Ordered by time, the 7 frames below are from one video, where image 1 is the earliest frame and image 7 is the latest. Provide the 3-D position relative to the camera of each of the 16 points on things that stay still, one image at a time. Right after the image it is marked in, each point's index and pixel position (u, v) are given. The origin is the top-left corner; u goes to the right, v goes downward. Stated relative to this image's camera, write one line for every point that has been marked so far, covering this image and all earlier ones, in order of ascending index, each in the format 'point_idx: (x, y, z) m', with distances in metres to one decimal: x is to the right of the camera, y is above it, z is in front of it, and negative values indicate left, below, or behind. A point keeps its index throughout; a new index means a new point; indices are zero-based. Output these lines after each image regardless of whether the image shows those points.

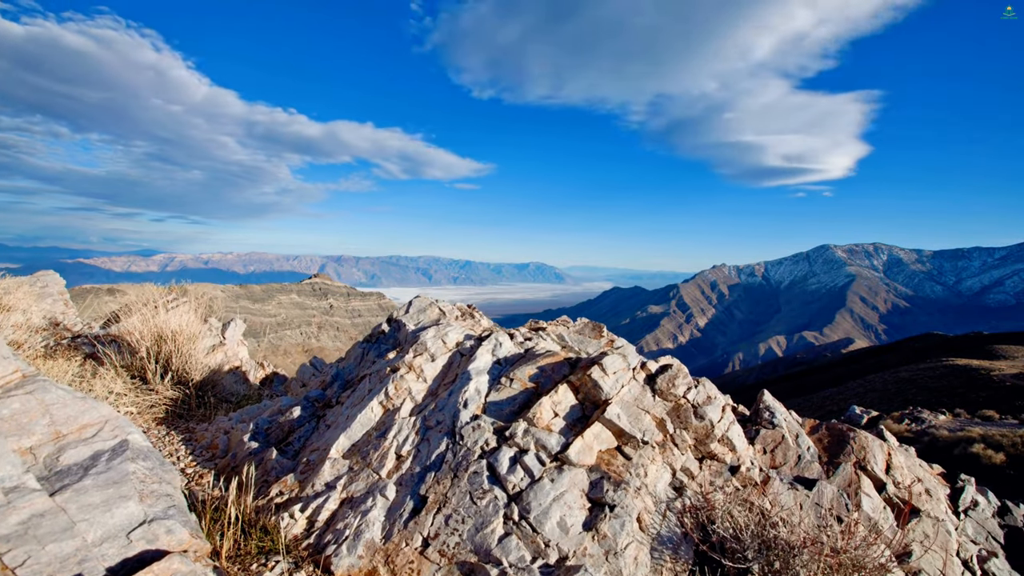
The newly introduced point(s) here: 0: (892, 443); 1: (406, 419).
0: (+7.8, -3.2, +9.0) m
1: (-1.6, -2.0, +6.6) m
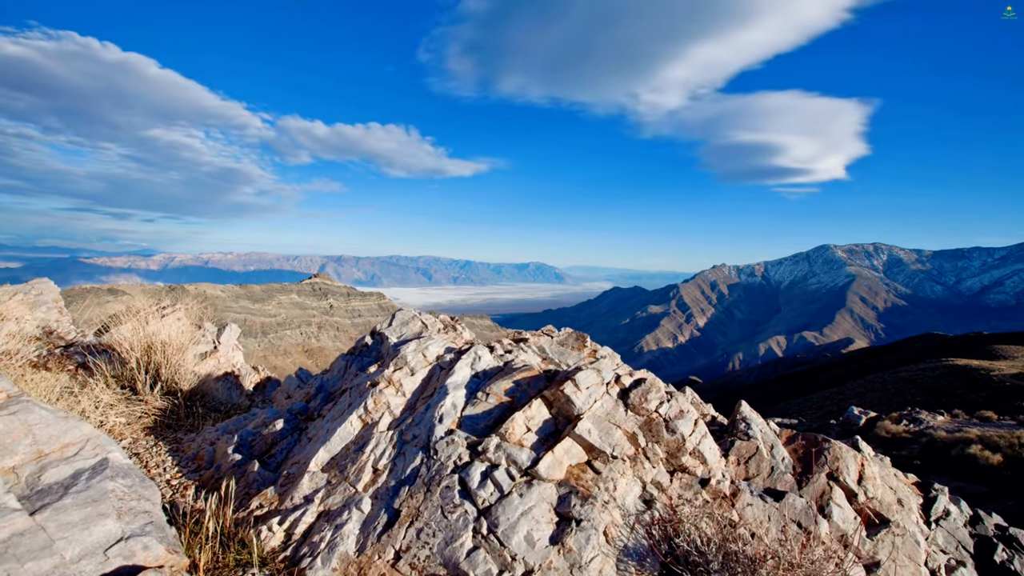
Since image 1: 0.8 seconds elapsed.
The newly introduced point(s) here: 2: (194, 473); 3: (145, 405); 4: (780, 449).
0: (+7.4, -3.5, +9.2) m
1: (-2.0, -2.2, +6.8) m
2: (-5.4, -3.1, +7.4) m
3: (-7.8, -2.5, +9.4) m
4: (+5.2, -3.1, +8.4) m
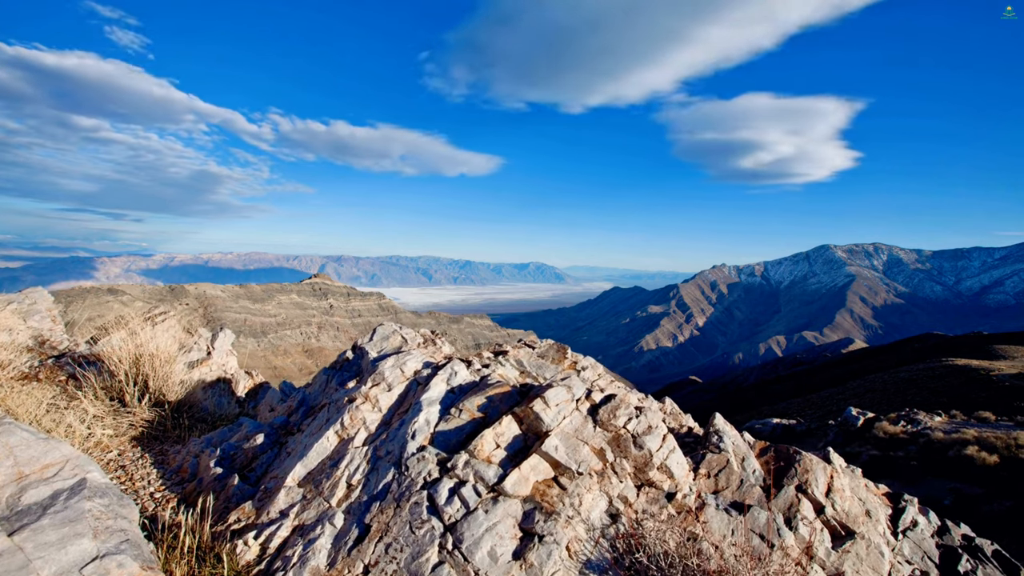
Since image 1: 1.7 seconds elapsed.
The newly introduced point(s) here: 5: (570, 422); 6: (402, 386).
0: (+7.0, -3.8, +9.4) m
1: (-2.5, -2.6, +7.0) m
2: (-5.9, -3.5, +7.6) m
3: (-8.3, -2.8, +9.6) m
4: (+4.7, -3.4, +8.6) m
5: (+0.9, -2.2, +7.2) m
6: (-2.0, -1.8, +8.0) m
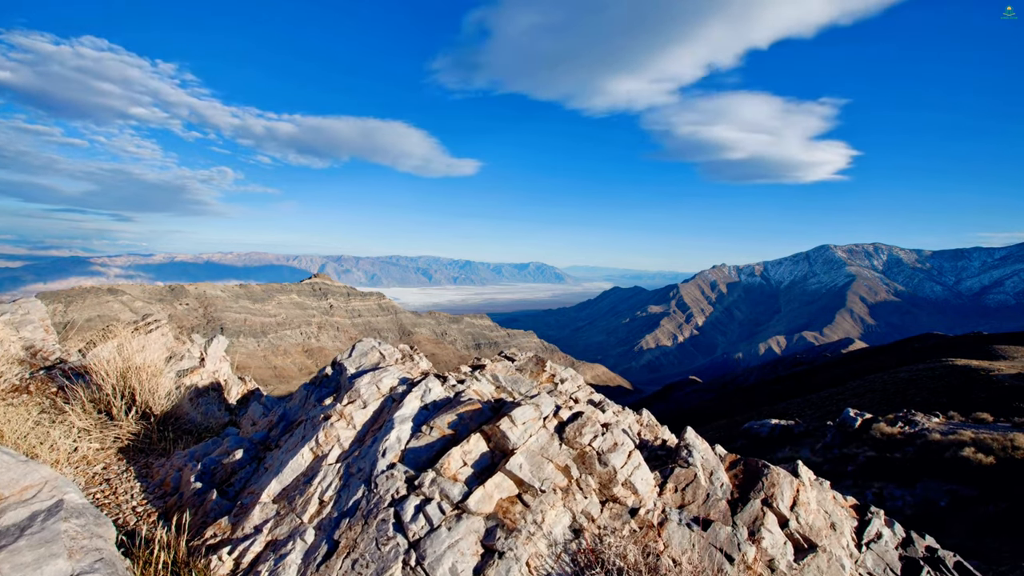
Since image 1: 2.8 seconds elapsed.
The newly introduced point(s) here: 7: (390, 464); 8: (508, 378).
0: (+6.5, -4.2, +9.6) m
1: (-3.0, -2.9, +7.2) m
2: (-6.4, -3.8, +7.9) m
3: (-8.8, -3.2, +9.8) m
4: (+4.2, -3.8, +8.9) m
5: (+0.4, -2.6, +7.5) m
6: (-2.6, -2.2, +8.3) m
7: (-2.0, -2.8, +7.0) m
8: (-0.1, -2.1, +10.1) m
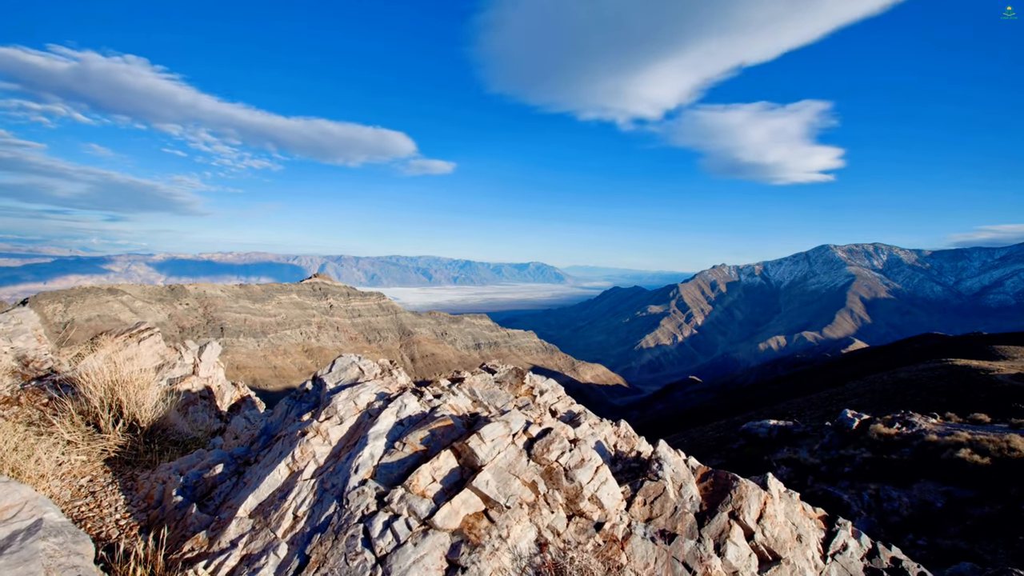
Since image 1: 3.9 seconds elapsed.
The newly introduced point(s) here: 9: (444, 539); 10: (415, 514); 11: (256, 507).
0: (+5.9, -4.6, +9.9) m
1: (-3.5, -3.3, +7.5) m
2: (-6.9, -4.2, +8.2) m
3: (-9.4, -3.5, +10.1) m
4: (+3.7, -4.2, +9.1) m
5: (-0.1, -3.0, +7.7) m
6: (-3.1, -2.6, +8.6) m
7: (-2.5, -3.2, +7.2) m
8: (-0.6, -2.5, +10.3) m
9: (-1.0, -3.8, +6.6) m
10: (-1.5, -3.5, +6.8) m
11: (-4.3, -3.7, +7.4) m
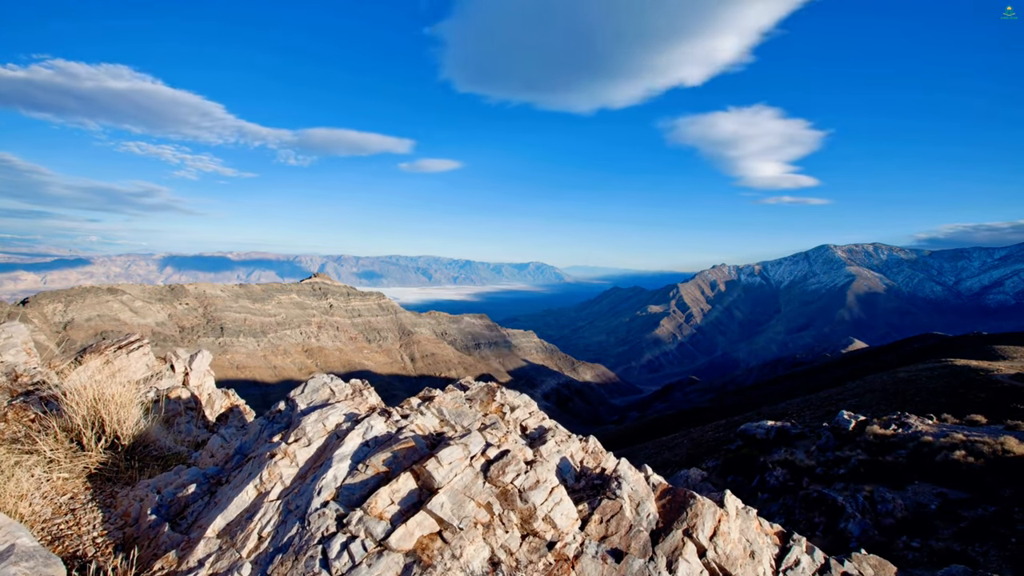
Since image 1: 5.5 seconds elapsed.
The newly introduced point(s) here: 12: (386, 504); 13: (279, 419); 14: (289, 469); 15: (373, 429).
0: (+5.1, -5.1, +10.3) m
1: (-4.3, -3.9, +7.9) m
2: (-7.7, -4.8, +8.5) m
3: (-10.2, -4.1, +10.5) m
4: (+2.9, -4.7, +9.5) m
5: (-0.9, -3.5, +8.1) m
6: (-3.9, -3.1, +8.9) m
7: (-3.3, -3.8, +7.6) m
8: (-1.4, -3.0, +10.7) m
9: (-1.8, -4.3, +7.0) m
10: (-2.3, -4.1, +7.1) m
11: (-5.1, -4.2, +7.7) m
12: (-2.2, -3.8, +7.6) m
13: (-5.3, -3.0, +10.0) m
14: (-4.3, -3.5, +8.4) m
15: (-2.9, -2.9, +9.1) m
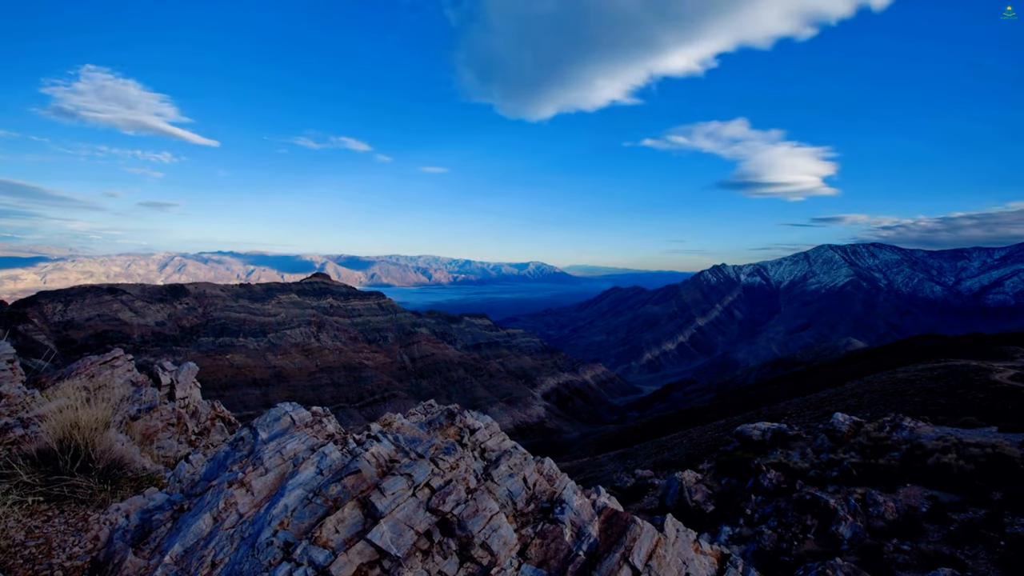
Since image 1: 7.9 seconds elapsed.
0: (+3.9, -6.0, +10.9) m
1: (-5.5, -4.7, +8.4) m
2: (-8.9, -5.6, +9.1) m
3: (-11.3, -4.9, +11.0) m
4: (+1.7, -5.6, +10.1) m
5: (-2.1, -4.4, +8.7) m
6: (-5.1, -3.9, +9.5) m
7: (-4.5, -4.6, +8.2) m
8: (-2.6, -3.8, +11.3) m
9: (-3.0, -5.2, +7.5) m
10: (-3.5, -4.9, +7.7) m
11: (-6.3, -5.1, +8.3) m
12: (-3.4, -4.6, +8.2) m
13: (-6.5, -3.8, +10.6) m
14: (-5.4, -4.3, +8.9) m
15: (-4.1, -3.8, +9.7) m
